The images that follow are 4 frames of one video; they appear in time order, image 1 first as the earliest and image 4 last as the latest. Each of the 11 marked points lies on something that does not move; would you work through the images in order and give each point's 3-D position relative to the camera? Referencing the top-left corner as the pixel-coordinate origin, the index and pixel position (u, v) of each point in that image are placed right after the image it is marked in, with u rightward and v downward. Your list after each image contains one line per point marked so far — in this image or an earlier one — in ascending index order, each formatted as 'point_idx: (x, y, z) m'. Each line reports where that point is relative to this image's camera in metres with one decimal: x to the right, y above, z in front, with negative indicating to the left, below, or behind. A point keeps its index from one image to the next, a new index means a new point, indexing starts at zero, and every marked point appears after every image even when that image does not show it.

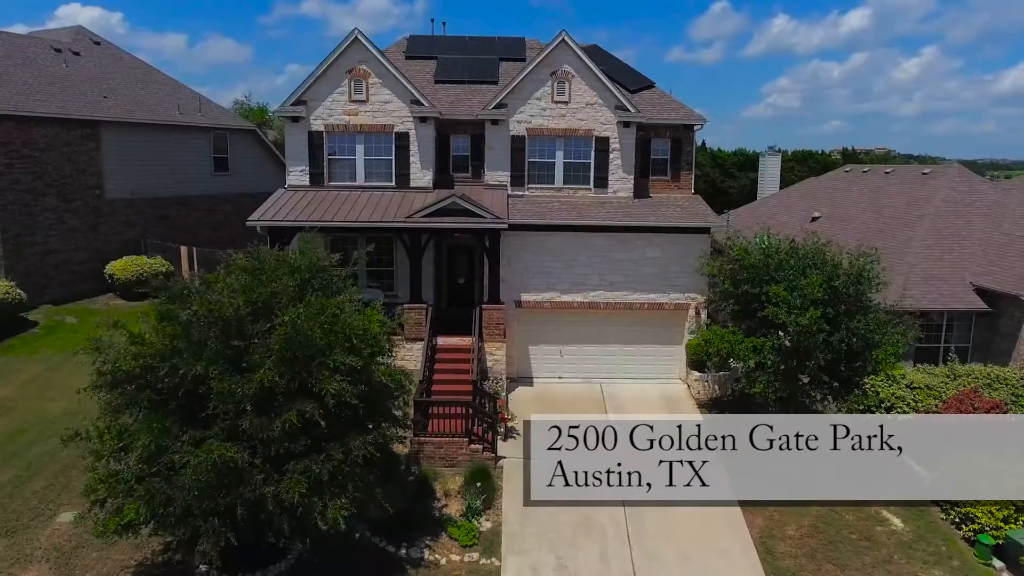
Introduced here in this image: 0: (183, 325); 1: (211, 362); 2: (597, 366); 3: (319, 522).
0: (-4.8, -0.5, +10.5) m
1: (-4.3, -1.1, +10.4) m
2: (+2.2, -2.0, +18.9) m
3: (-2.8, -3.3, +10.1) m
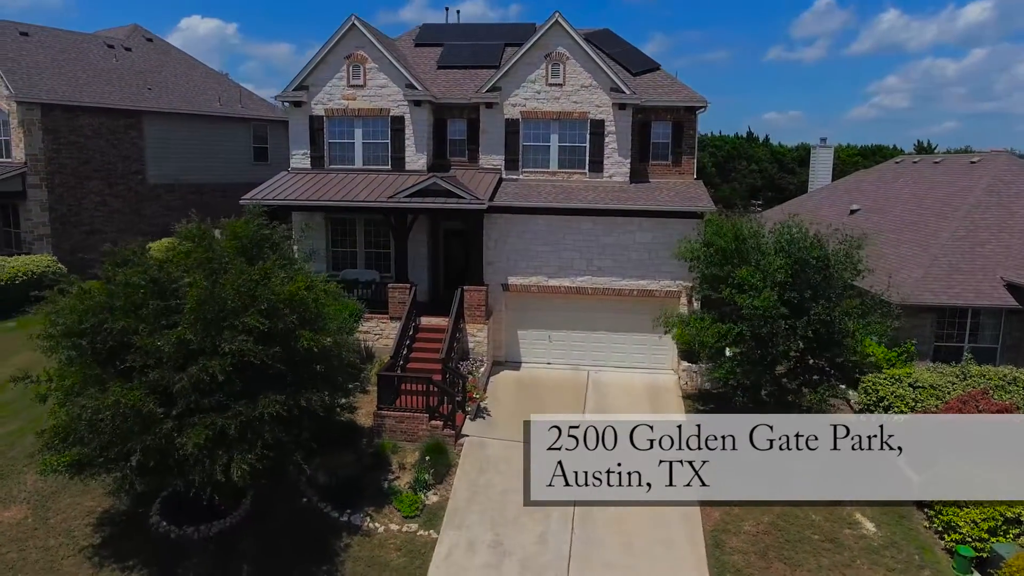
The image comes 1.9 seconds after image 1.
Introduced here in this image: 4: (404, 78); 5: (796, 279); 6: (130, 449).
0: (-6.1, +0.1, +11.2) m
1: (-5.7, -0.5, +11.1) m
2: (+1.9, -1.7, +18.6) m
3: (-4.2, -2.7, +10.5) m
4: (-2.7, +5.3, +18.4) m
5: (+5.2, +0.2, +13.3) m
6: (-5.5, -2.3, +10.4) m
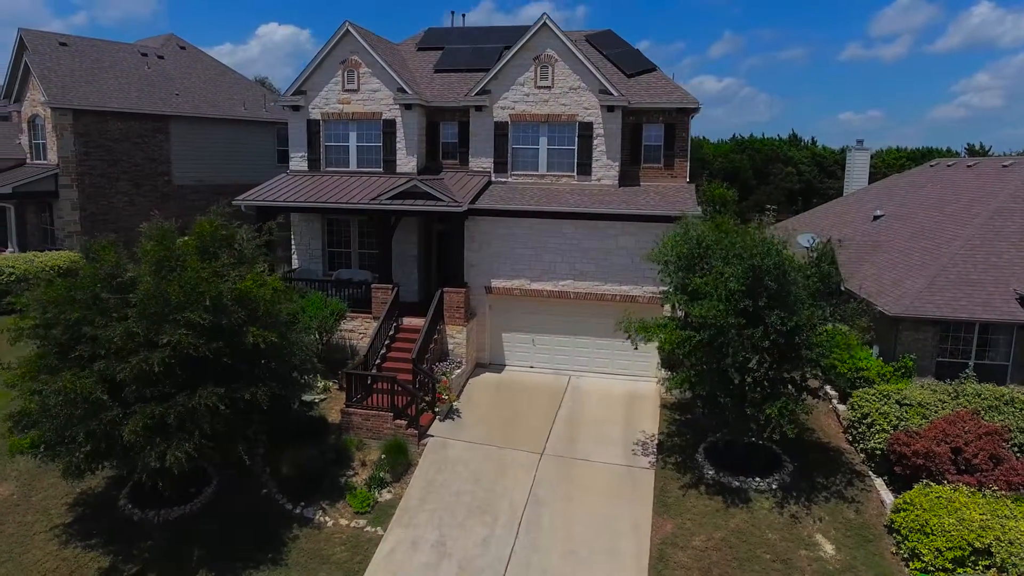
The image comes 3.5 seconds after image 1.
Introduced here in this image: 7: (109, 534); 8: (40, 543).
0: (-7.1, +0.2, +11.9) m
1: (-6.8, -0.4, +11.7) m
2: (+1.5, -1.8, +18.5) m
3: (-5.4, -2.7, +11.0) m
4: (-3.0, +5.3, +18.7) m
5: (+4.3, 0.0, +12.8) m
6: (-6.7, -2.2, +11.0) m
7: (-7.2, -4.4, +12.9) m
8: (-8.3, -4.5, +12.7) m
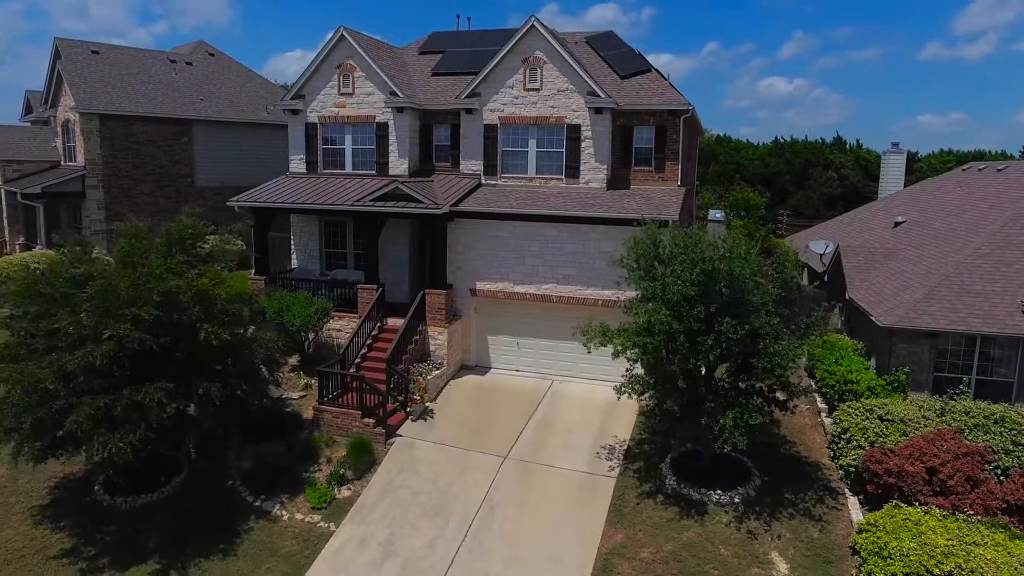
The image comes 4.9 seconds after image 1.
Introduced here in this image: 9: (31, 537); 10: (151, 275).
0: (-8.1, +0.3, +12.6) m
1: (-7.8, -0.3, +12.3) m
2: (+1.1, -1.9, +18.3) m
3: (-6.5, -2.6, +11.5) m
4: (-3.2, +5.3, +19.0) m
5: (+3.4, -0.1, +12.4) m
6: (-7.8, -2.1, +11.7) m
7: (-8.1, -4.3, +13.6) m
8: (-9.3, -4.4, +13.5) m
9: (-8.7, -4.5, +13.0) m
10: (-6.2, +0.2, +12.3) m
